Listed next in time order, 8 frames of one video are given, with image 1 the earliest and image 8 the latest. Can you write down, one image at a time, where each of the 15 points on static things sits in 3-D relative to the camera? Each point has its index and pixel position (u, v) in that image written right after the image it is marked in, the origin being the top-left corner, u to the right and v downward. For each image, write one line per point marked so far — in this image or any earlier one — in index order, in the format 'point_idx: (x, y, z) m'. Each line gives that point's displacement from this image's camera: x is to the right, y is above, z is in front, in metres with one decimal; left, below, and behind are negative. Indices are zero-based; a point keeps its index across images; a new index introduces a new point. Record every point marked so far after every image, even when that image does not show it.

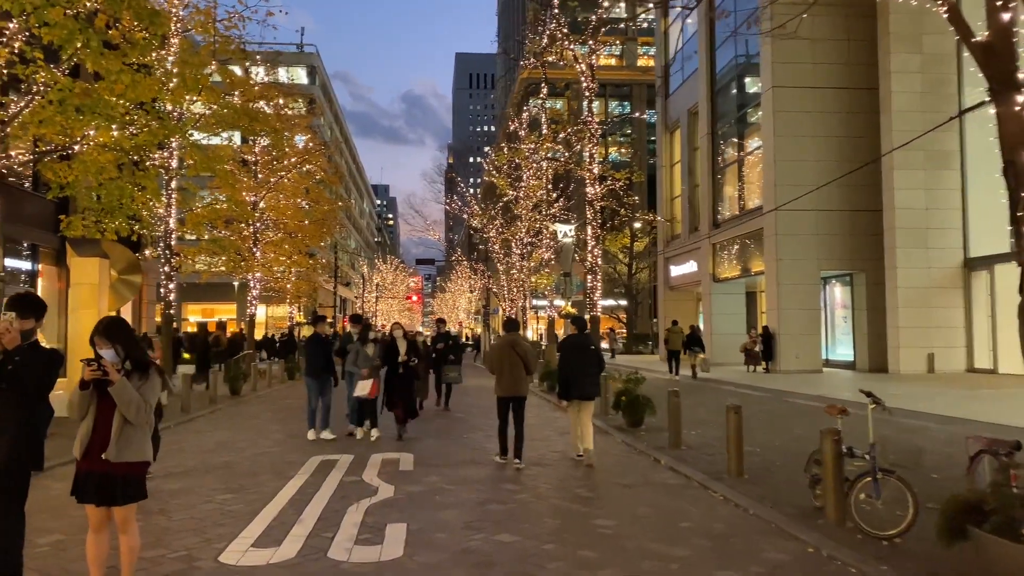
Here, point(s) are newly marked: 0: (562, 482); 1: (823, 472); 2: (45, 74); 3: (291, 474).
0: (+0.5, -1.9, +7.5) m
1: (+2.5, -1.5, +6.3) m
2: (-6.8, +3.1, +11.2) m
3: (-2.2, -1.9, +7.9) m
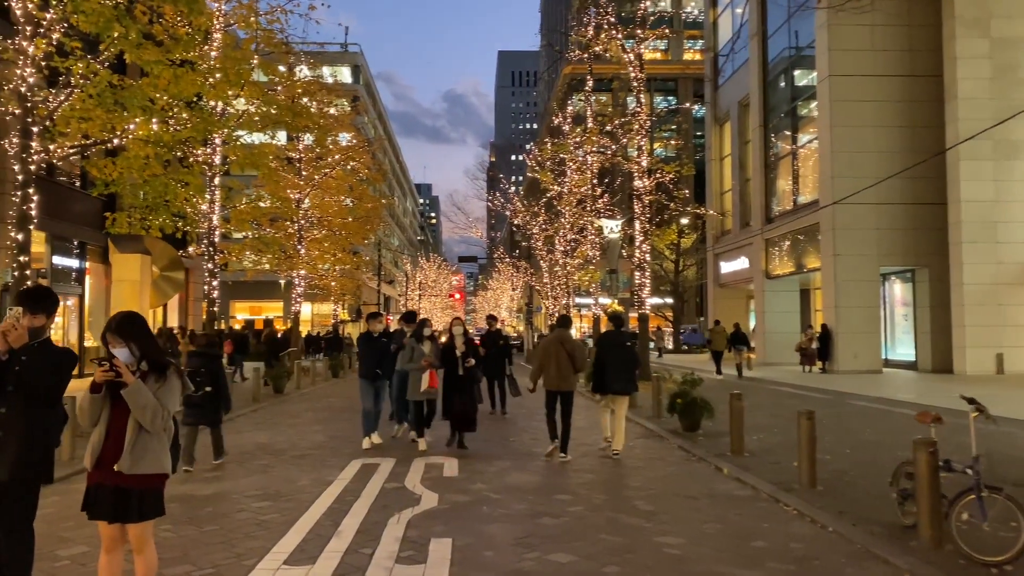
0: (+1.0, -1.8, +7.0) m
1: (+2.9, -1.4, +5.7) m
2: (-6.1, +3.2, +11.0) m
3: (-1.7, -1.8, +7.5) m
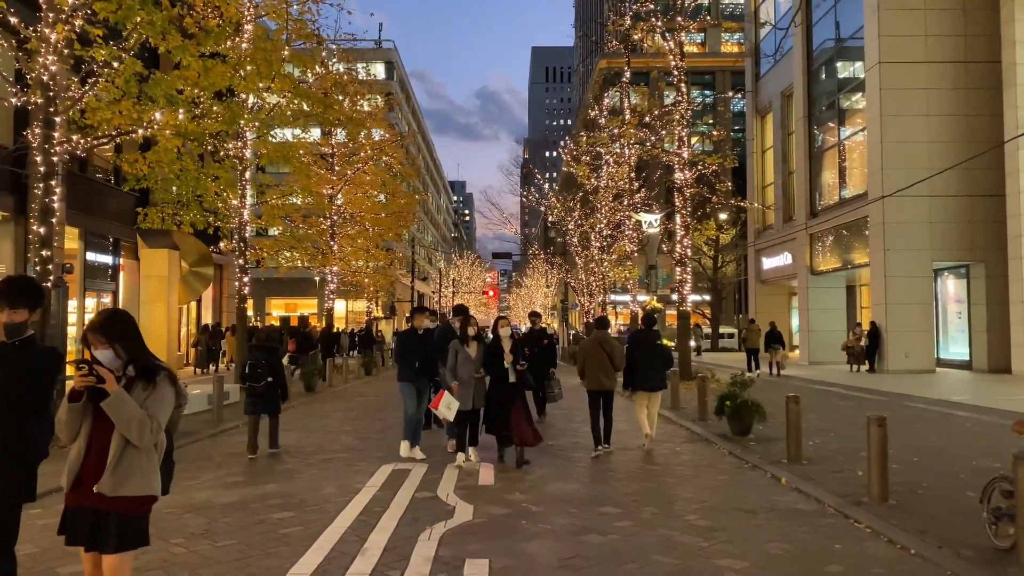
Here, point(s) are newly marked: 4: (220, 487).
0: (+1.3, -1.8, +6.4) m
1: (+3.2, -1.4, +5.0) m
2: (-5.6, +3.2, +10.7) m
3: (-1.4, -1.8, +7.0) m
4: (-2.6, -1.8, +7.0) m
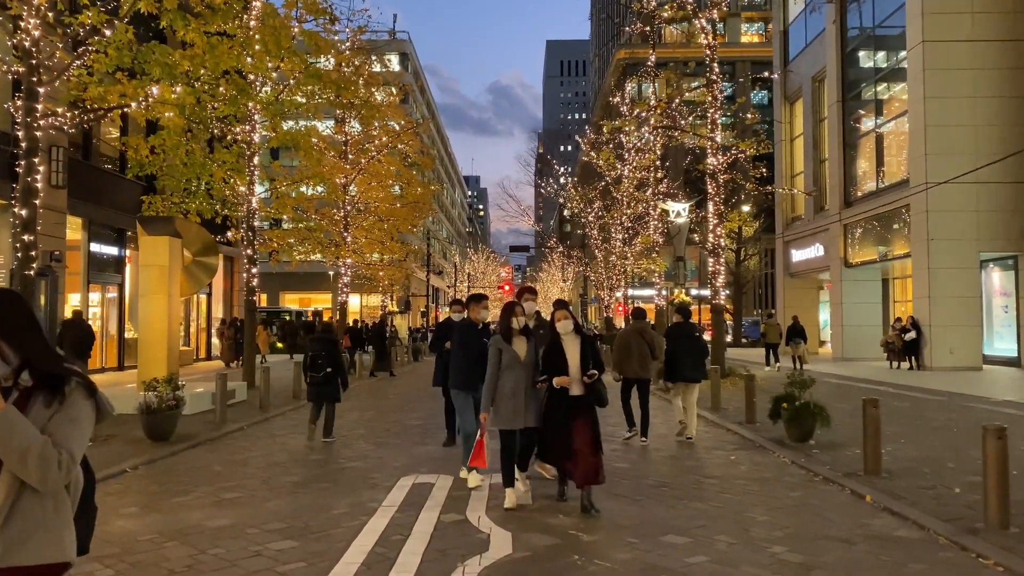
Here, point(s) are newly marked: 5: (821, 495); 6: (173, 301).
0: (+1.6, -1.7, +5.3) m
1: (+3.5, -1.3, +3.9) m
2: (-5.2, +3.4, +9.8) m
3: (-1.1, -1.7, +6.0) m
4: (-2.3, -1.7, +6.0) m
5: (+2.6, -1.8, +6.6) m
6: (-5.8, -0.2, +13.2) m
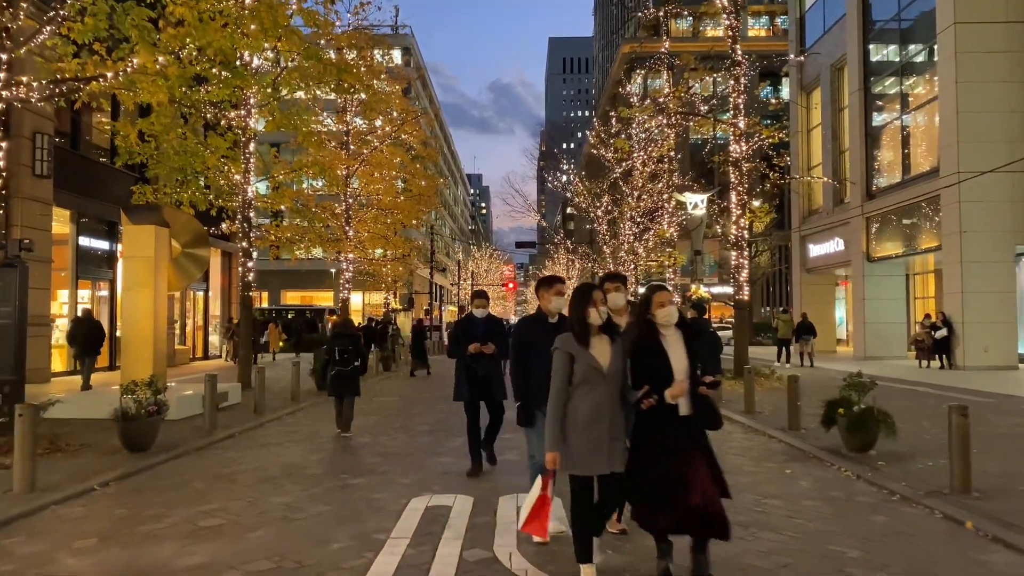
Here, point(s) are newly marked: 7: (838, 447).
0: (+1.8, -1.6, +4.3) m
1: (+3.7, -1.2, +2.9) m
2: (-5.0, +3.4, +8.7) m
3: (-0.8, -1.6, +5.0) m
4: (-2.1, -1.6, +5.0) m
5: (+2.9, -1.7, +5.6) m
6: (-5.5, -0.1, +12.2) m
7: (+3.6, -1.8, +8.6) m
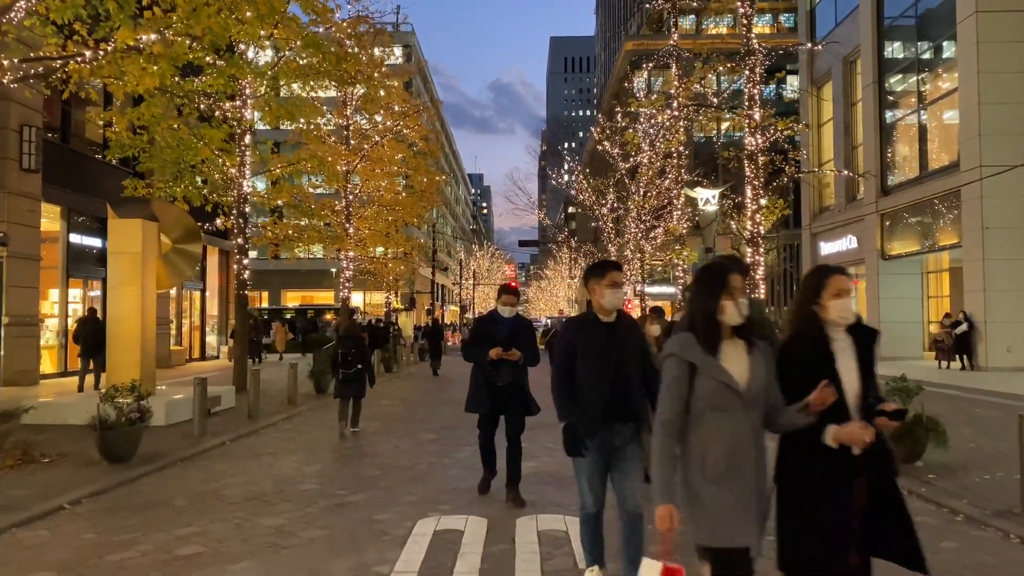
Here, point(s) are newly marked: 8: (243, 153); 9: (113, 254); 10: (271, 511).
0: (+2.0, -1.5, +3.6) m
1: (+3.8, -1.2, +2.2) m
2: (-4.8, +3.5, +8.1) m
3: (-0.7, -1.5, +4.3) m
4: (-2.0, -1.6, +4.4) m
5: (+3.0, -1.6, +4.9) m
6: (-5.4, -0.1, +11.5) m
7: (+3.7, -1.7, +8.0) m
8: (-5.8, +2.9, +16.6) m
9: (-5.8, +0.5, +11.3) m
10: (-1.8, -1.6, +5.7) m
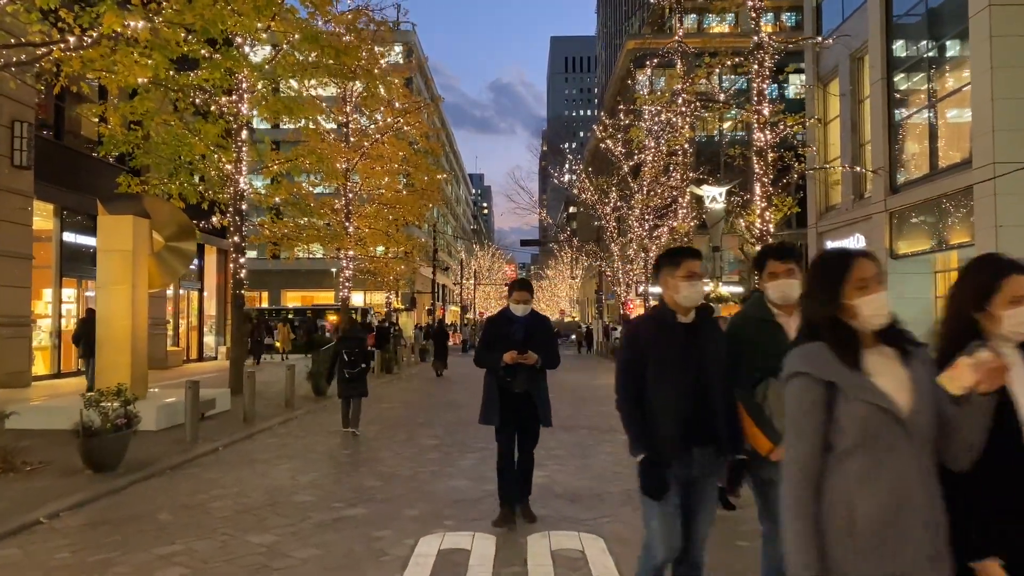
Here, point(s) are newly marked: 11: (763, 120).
0: (+2.0, -1.5, +3.2) m
1: (+3.9, -1.1, +1.8) m
2: (-4.8, +3.5, +7.7) m
3: (-0.6, -1.5, +3.9) m
4: (-1.9, -1.6, +3.9) m
5: (+3.1, -1.6, +4.5) m
6: (-5.3, -0.1, +11.1) m
7: (+3.8, -1.7, +7.6) m
8: (-5.7, +2.9, +16.2) m
9: (-5.8, +0.5, +10.9) m
10: (-1.7, -1.6, +5.3) m
11: (+5.6, +3.8, +17.5) m
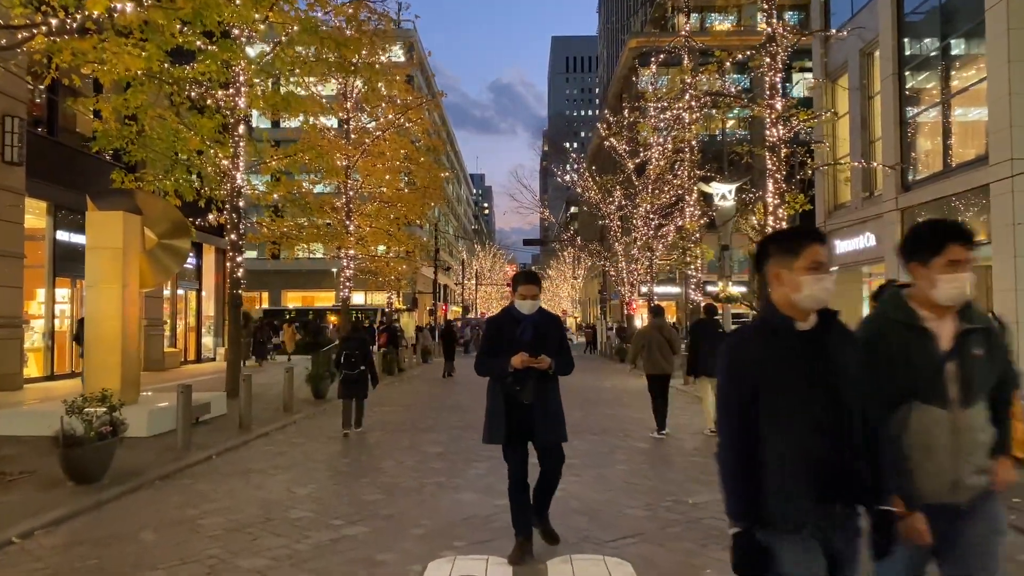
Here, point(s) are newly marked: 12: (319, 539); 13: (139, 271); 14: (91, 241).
0: (+2.1, -1.5, +2.8) m
1: (+4.0, -1.1, +1.3) m
2: (-4.7, +3.5, +7.2) m
3: (-0.5, -1.5, +3.4) m
4: (-1.8, -1.5, +3.5) m
5: (+3.2, -1.6, +4.1) m
6: (-5.2, -0.1, +10.7) m
7: (+3.9, -1.7, +7.1) m
8: (-5.6, +2.9, +15.8) m
9: (-5.6, +0.5, +10.4) m
10: (-1.6, -1.6, +4.8) m
11: (+5.7, +3.8, +17.0) m
12: (-1.2, -1.6, +5.0) m
13: (-5.4, +0.2, +11.2) m
14: (-5.6, +0.6, +10.5) m
